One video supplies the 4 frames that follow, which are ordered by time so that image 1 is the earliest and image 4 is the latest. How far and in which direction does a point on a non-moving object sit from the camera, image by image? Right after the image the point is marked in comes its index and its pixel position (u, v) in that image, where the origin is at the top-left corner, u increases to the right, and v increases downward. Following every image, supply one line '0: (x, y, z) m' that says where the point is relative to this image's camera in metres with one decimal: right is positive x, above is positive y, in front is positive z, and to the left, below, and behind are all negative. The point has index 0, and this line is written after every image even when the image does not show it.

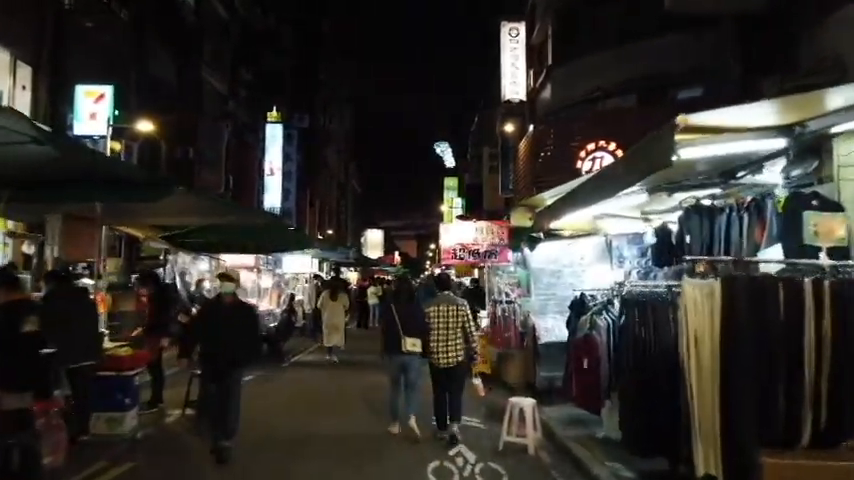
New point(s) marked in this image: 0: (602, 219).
0: (+3.6, +0.4, +13.1) m
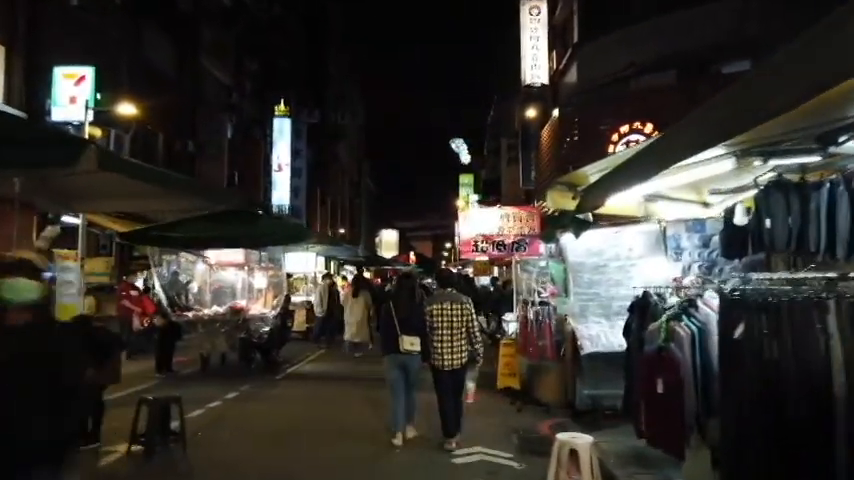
0: (+3.9, +0.6, +10.6) m
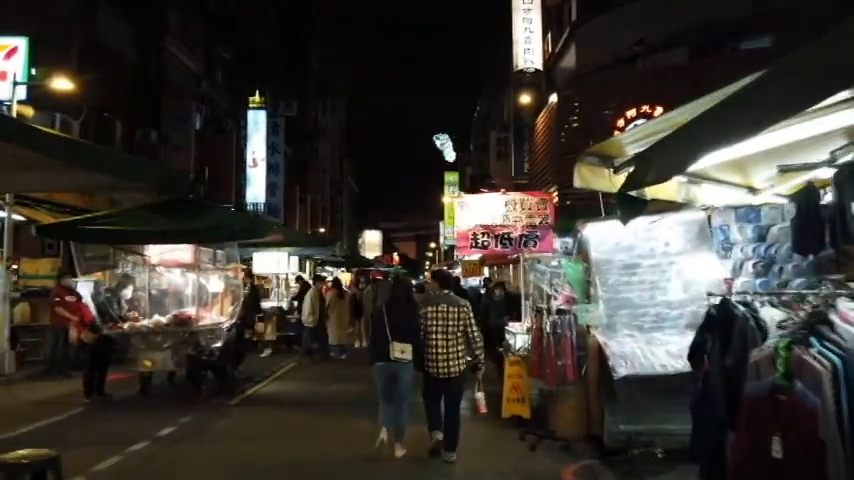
0: (+3.7, +0.8, +8.2) m
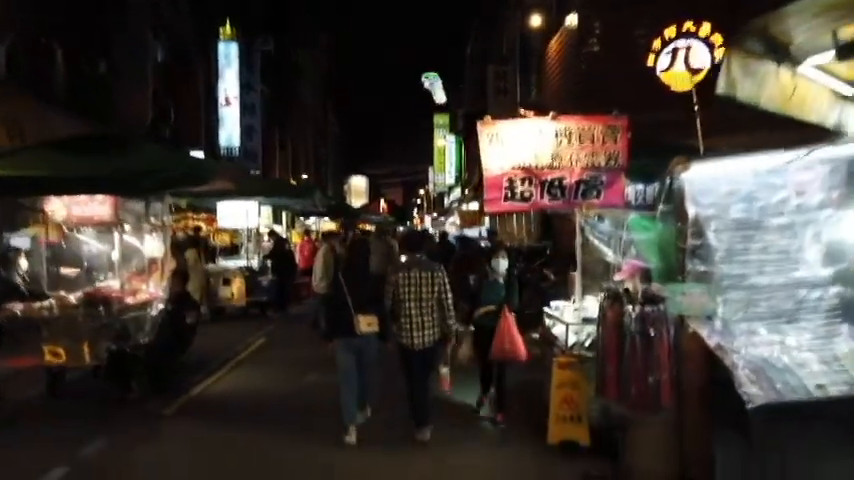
0: (+3.9, +1.2, +4.9) m
